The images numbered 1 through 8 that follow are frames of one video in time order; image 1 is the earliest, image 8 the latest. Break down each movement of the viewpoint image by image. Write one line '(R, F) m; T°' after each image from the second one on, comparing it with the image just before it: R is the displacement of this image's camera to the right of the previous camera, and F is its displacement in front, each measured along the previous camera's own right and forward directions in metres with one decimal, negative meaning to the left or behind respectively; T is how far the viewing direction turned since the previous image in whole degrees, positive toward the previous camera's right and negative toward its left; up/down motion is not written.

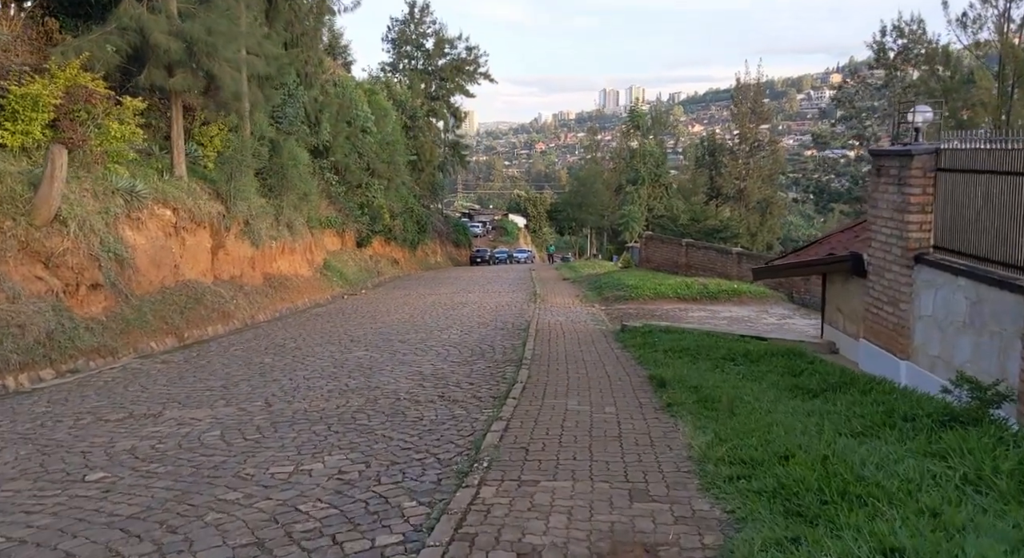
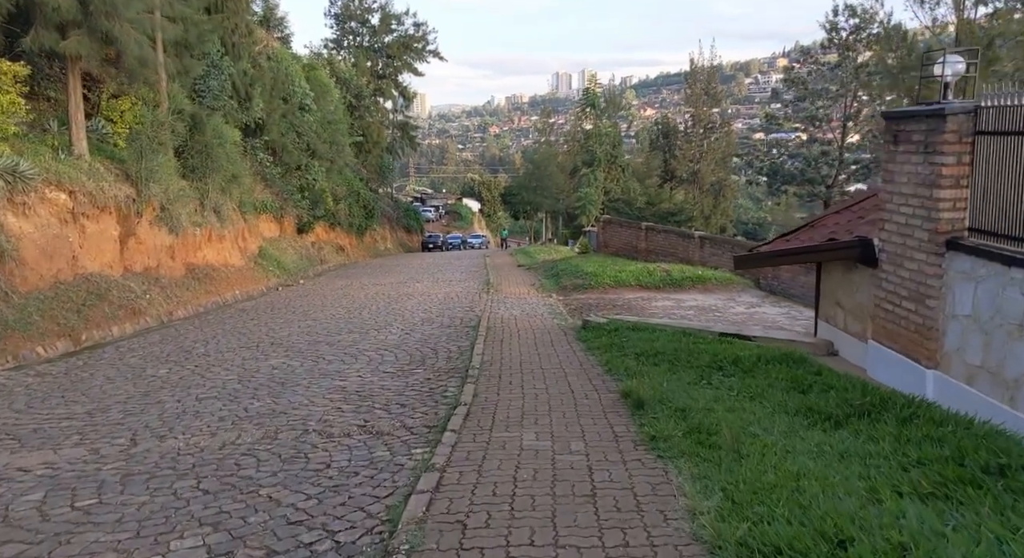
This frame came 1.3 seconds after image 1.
(+0.1, +1.3) m; +3°
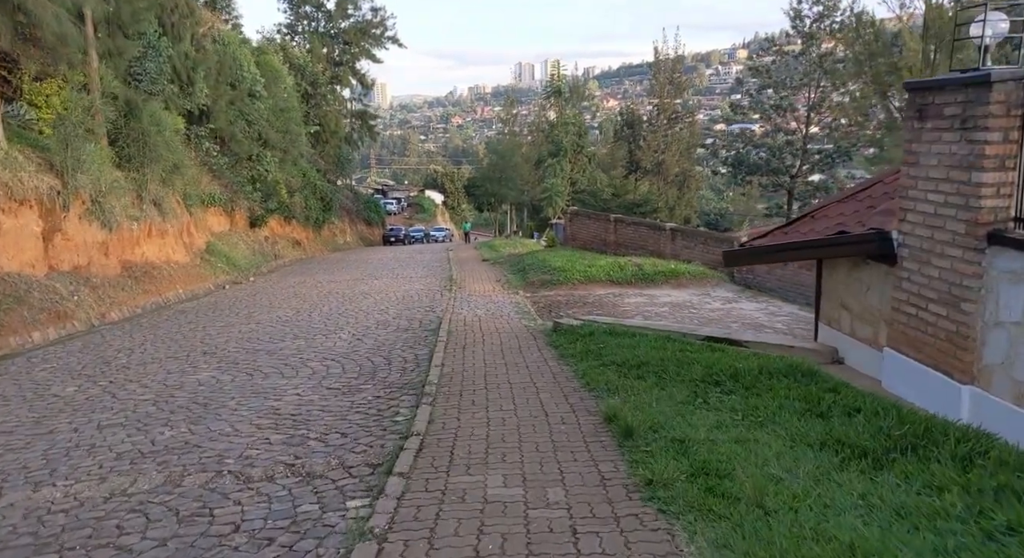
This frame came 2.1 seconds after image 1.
(0.0, +0.9) m; +3°
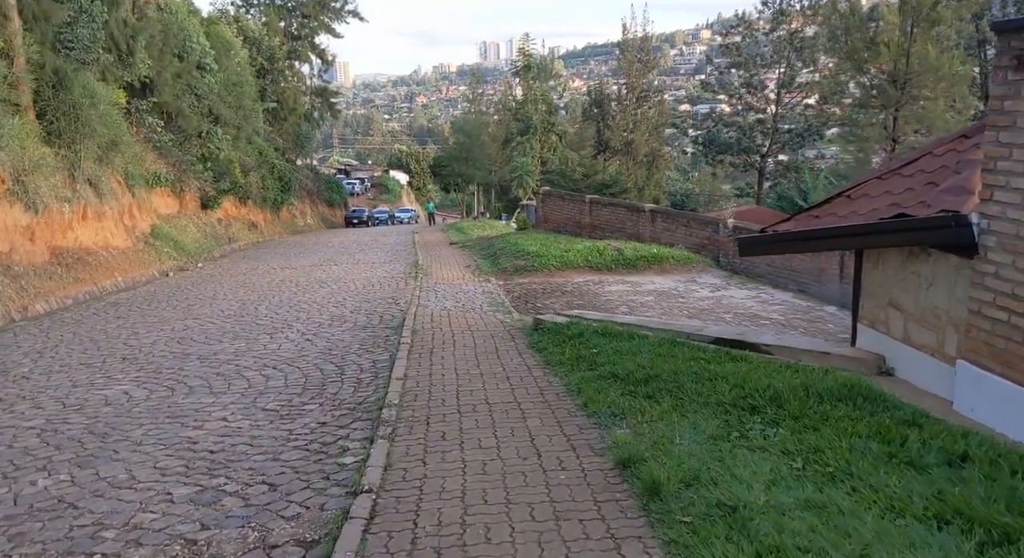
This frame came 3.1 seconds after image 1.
(-0.1, +1.1) m; +3°
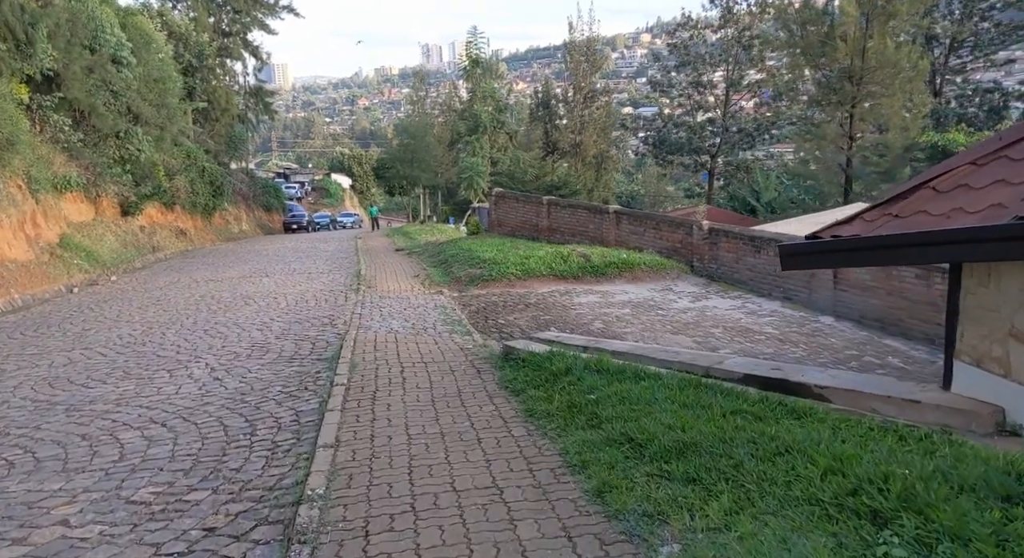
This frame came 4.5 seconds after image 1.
(-0.1, +1.4) m; +4°
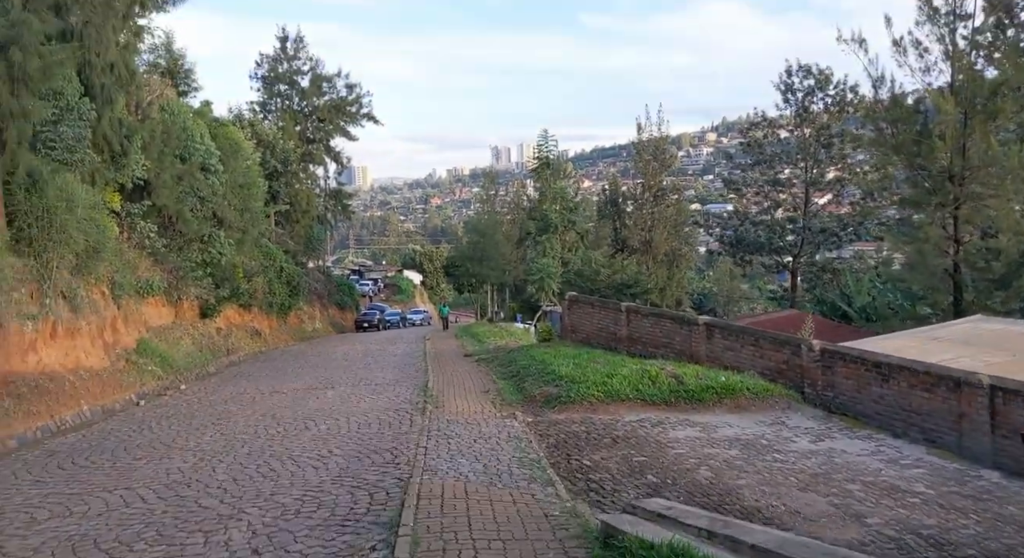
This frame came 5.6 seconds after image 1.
(-0.2, +1.1) m; -5°
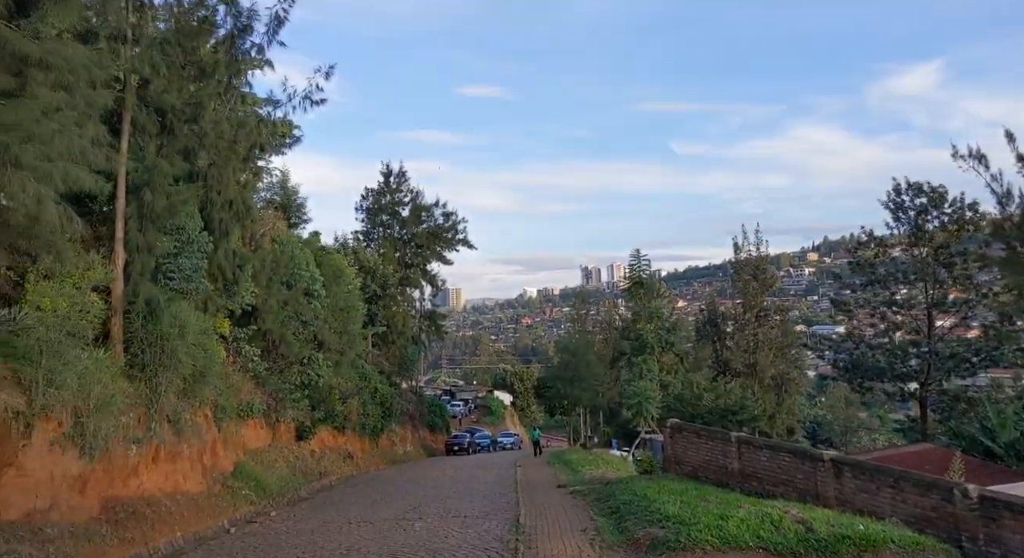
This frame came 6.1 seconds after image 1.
(-0.2, +0.5) m; -7°
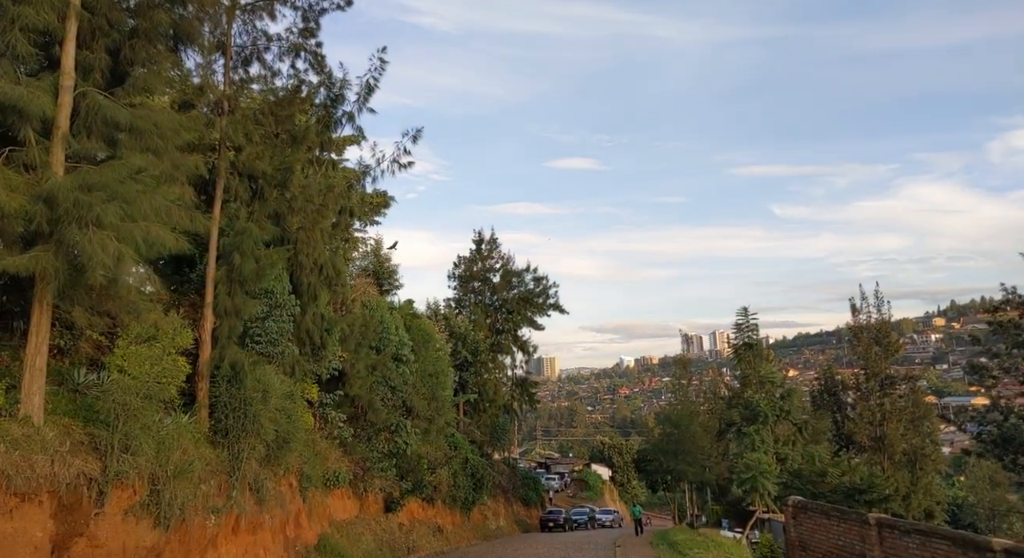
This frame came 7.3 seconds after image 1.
(0.0, +1.4) m; -7°
